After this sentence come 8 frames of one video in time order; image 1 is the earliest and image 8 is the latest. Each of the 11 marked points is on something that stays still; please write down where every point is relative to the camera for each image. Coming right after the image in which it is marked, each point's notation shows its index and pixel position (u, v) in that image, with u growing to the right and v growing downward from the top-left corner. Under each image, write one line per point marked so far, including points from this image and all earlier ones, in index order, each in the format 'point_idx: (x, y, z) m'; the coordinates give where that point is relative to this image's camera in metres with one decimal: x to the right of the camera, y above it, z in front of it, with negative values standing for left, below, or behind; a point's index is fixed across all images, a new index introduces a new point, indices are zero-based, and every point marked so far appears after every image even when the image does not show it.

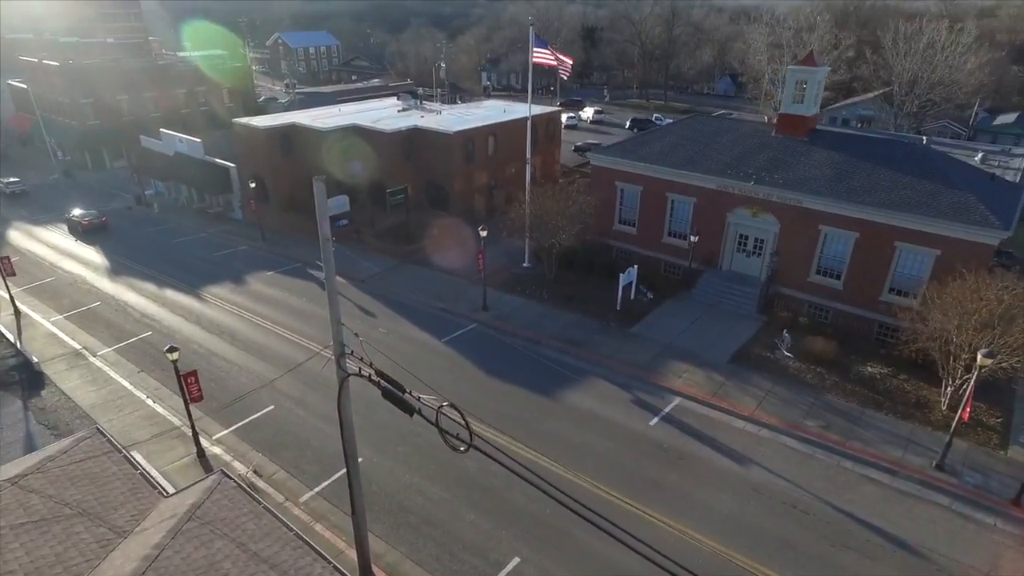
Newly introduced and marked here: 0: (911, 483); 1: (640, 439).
0: (+9.0, -4.4, +14.1) m
1: (+3.3, -3.8, +15.7) m
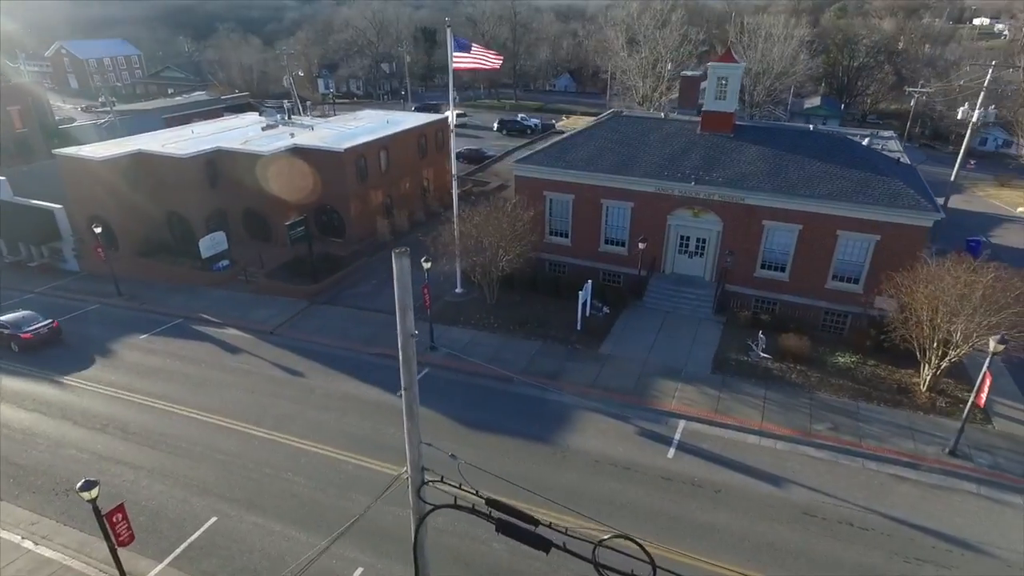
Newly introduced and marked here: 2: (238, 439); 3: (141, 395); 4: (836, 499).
0: (+9.6, -4.3, +14.2) m
1: (+3.7, -4.3, +14.3) m
2: (-7.3, -4.0, +16.6) m
3: (-11.2, -3.2, +18.8) m
4: (+7.0, -4.6, +13.5) m
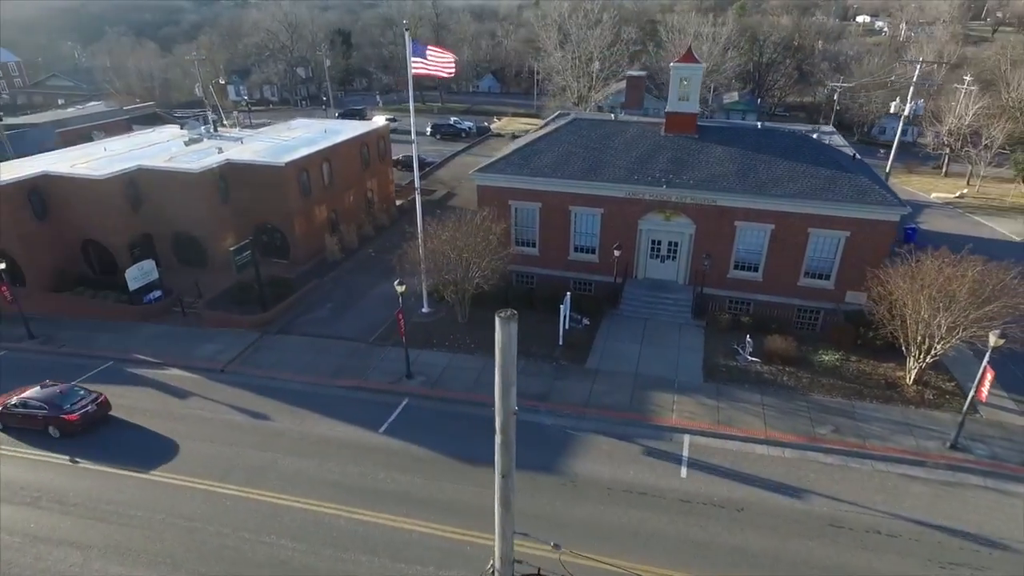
0: (+9.8, -4.2, +14.2) m
1: (+3.9, -4.6, +13.7) m
2: (-7.2, -5.0, +14.6) m
3: (-11.4, -4.4, +16.3) m
4: (+7.3, -4.7, +13.2) m
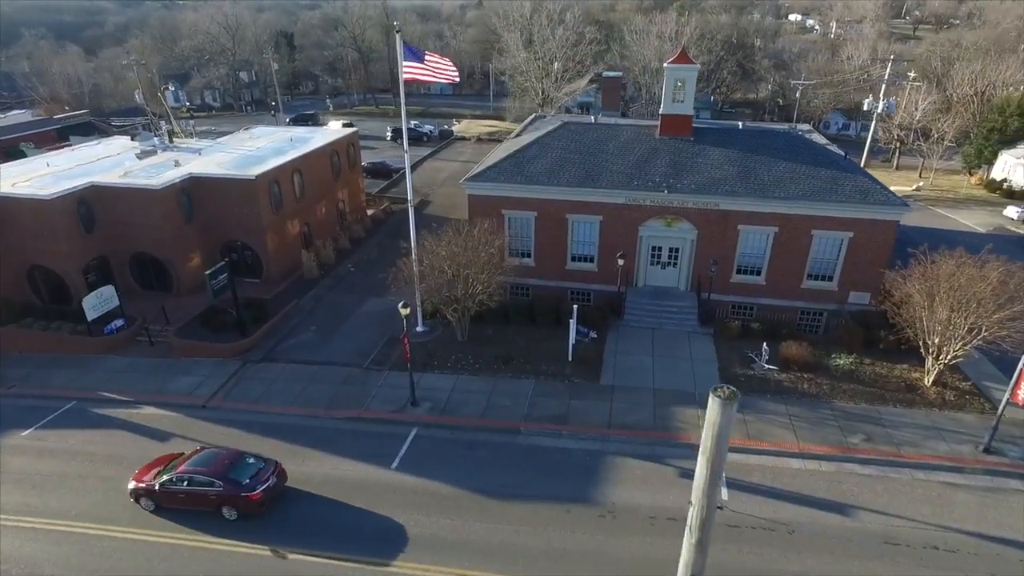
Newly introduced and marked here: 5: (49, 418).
0: (+10.6, -4.2, +14.1) m
1: (+4.7, -4.9, +13.1) m
2: (-6.4, -5.7, +13.1) m
3: (-10.8, -5.3, +14.4) m
4: (+8.2, -4.8, +12.9) m
5: (-13.6, -3.8, +18.4) m
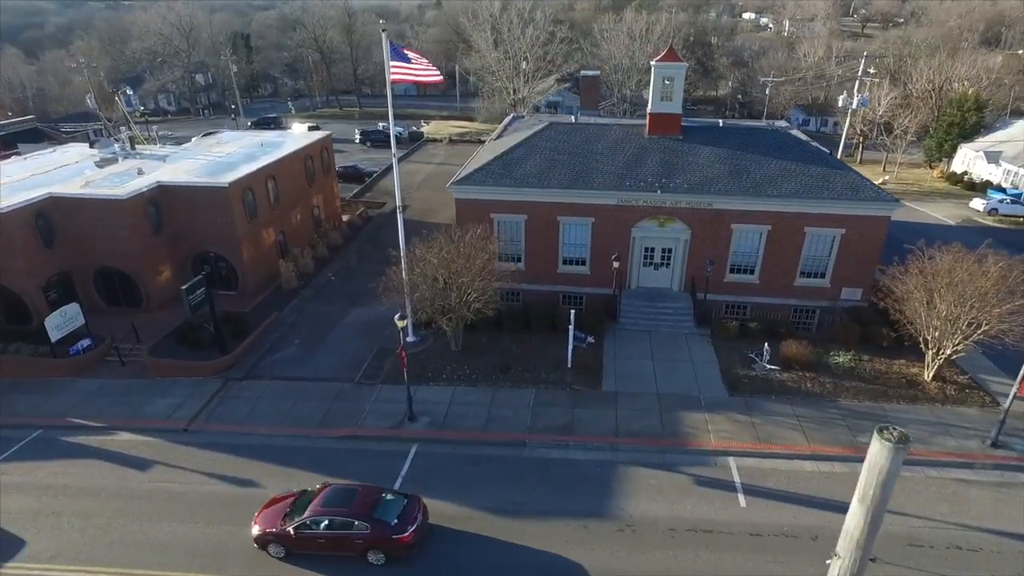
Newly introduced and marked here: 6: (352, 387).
0: (+10.8, -4.1, +14.1) m
1: (+5.1, -5.0, +12.8) m
2: (-6.0, -6.1, +12.1) m
3: (-10.5, -5.8, +13.3) m
4: (+8.5, -4.8, +12.8) m
5: (-13.6, -4.4, +17.0) m
6: (-4.7, -2.9, +18.4) m
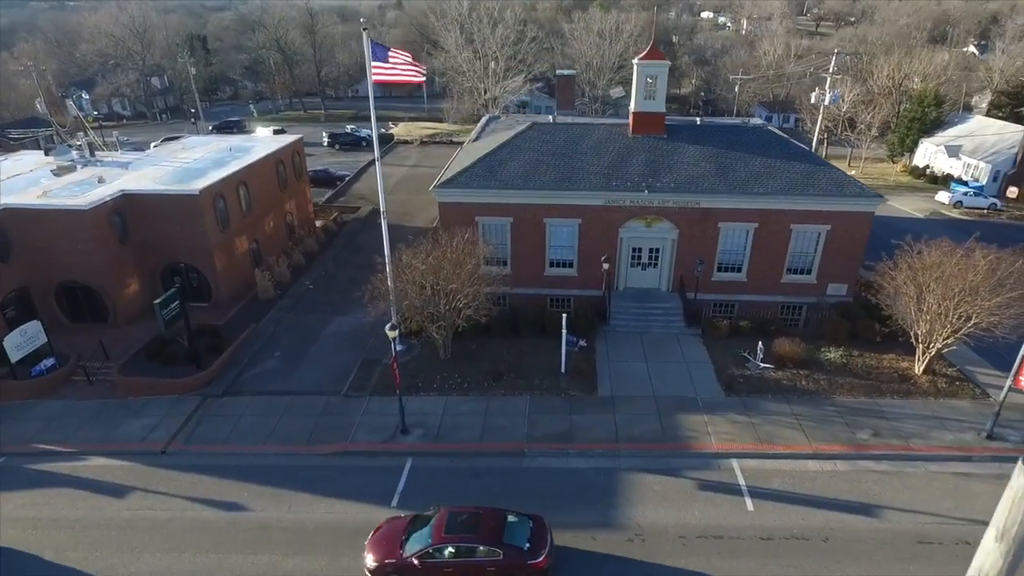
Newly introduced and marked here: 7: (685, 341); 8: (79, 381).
0: (+10.9, -4.0, +14.2) m
1: (+5.2, -5.0, +12.6) m
2: (-5.8, -6.4, +11.4) m
3: (-10.3, -6.2, +12.3) m
4: (+8.6, -4.7, +12.8) m
5: (-13.6, -4.9, +15.9) m
6: (-4.9, -3.2, +17.8) m
7: (+5.4, -1.7, +19.4) m
8: (-13.6, -2.9, +19.6) m
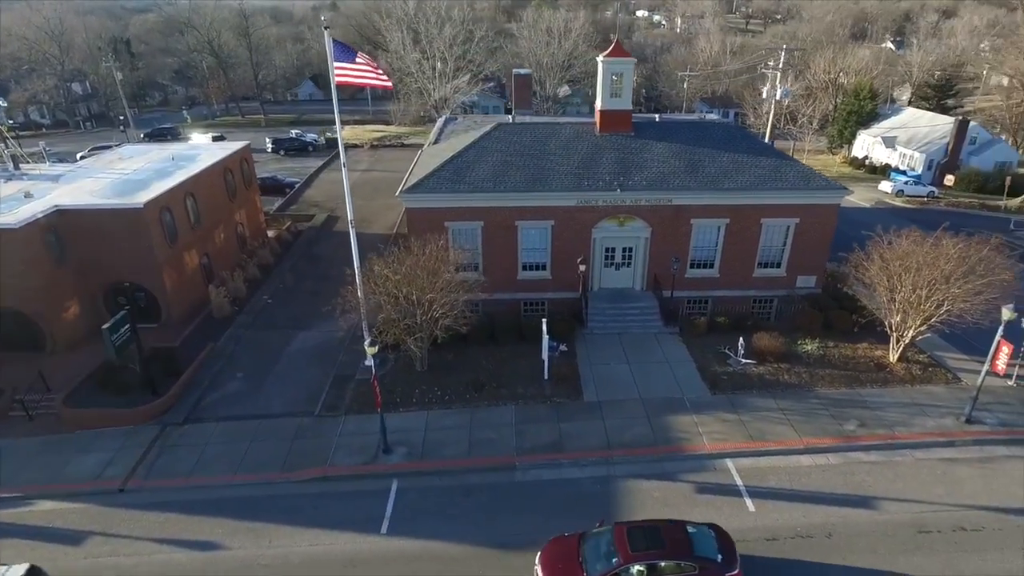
0: (+10.7, -3.7, +14.5) m
1: (+5.2, -4.9, +12.4) m
2: (-5.6, -6.8, +10.3) m
3: (-10.1, -6.8, +10.9) m
4: (+8.6, -4.5, +12.9) m
5: (-13.8, -5.7, +14.2) m
6: (-5.3, -3.6, +16.7) m
7: (+4.7, -1.6, +19.3) m
8: (-14.2, -3.7, +17.8) m
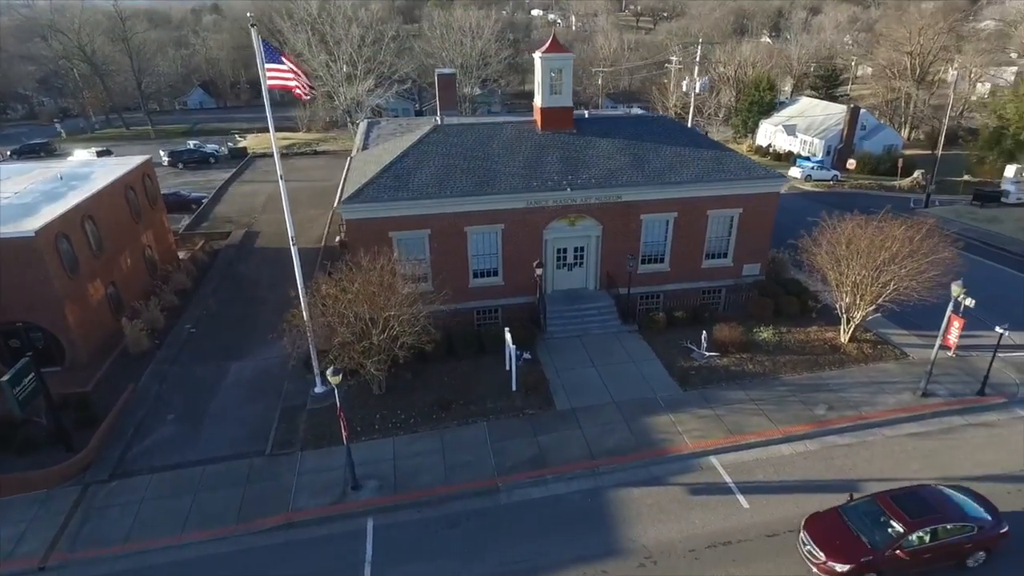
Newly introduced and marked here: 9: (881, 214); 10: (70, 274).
0: (+10.2, -3.2, +15.1) m
1: (+5.2, -4.8, +12.3) m
2: (-5.1, -7.4, +8.7) m
3: (-9.6, -7.8, +8.6) m
4: (+8.4, -4.1, +13.3) m
5: (-13.8, -6.9, +11.4) m
6: (-6.0, -4.2, +15.1) m
7: (+3.5, -1.6, +19.0) m
8: (-14.8, -5.0, +15.0) m
9: (+10.4, +2.1, +18.3) m
10: (-13.3, +0.4, +18.9) m
